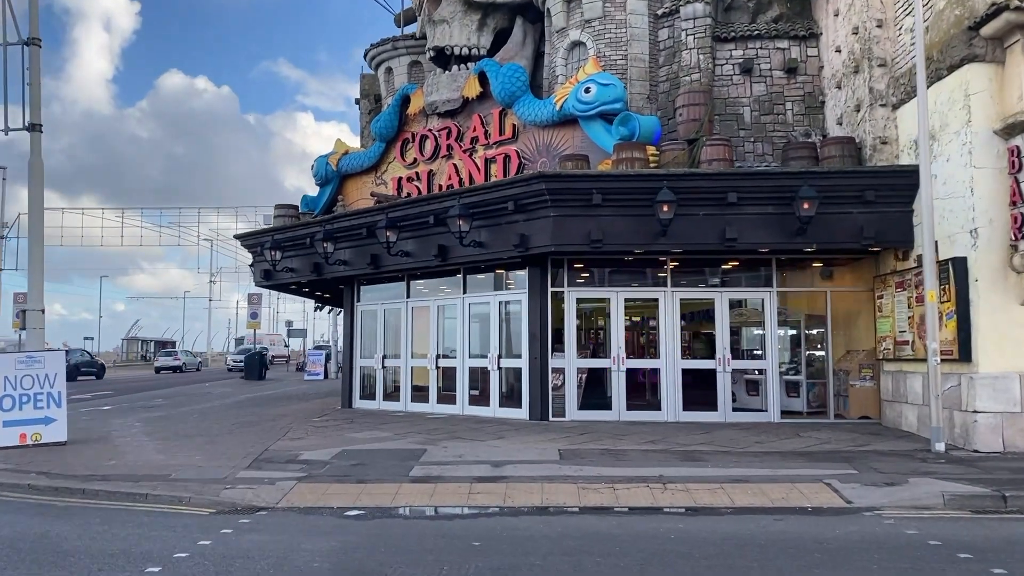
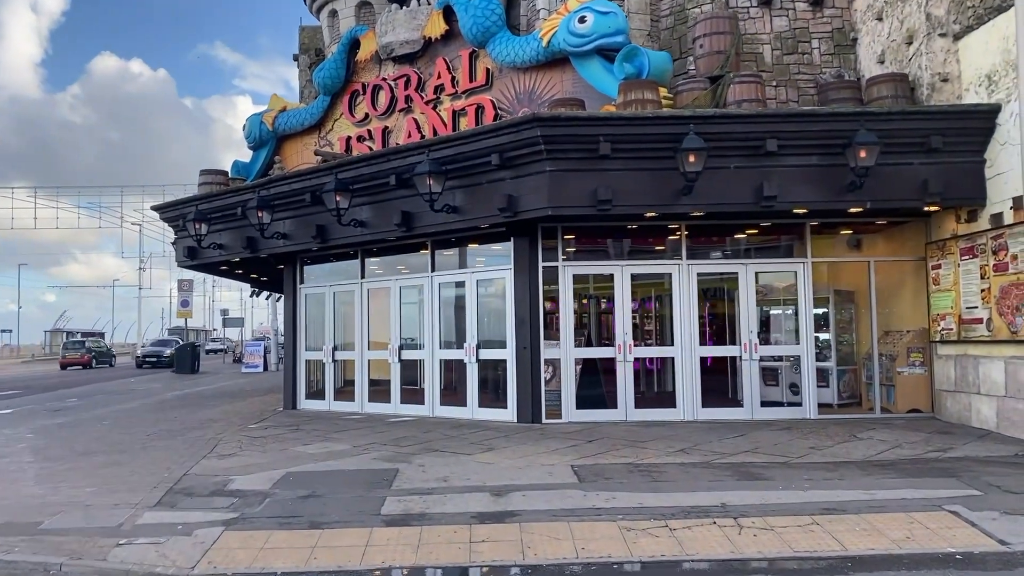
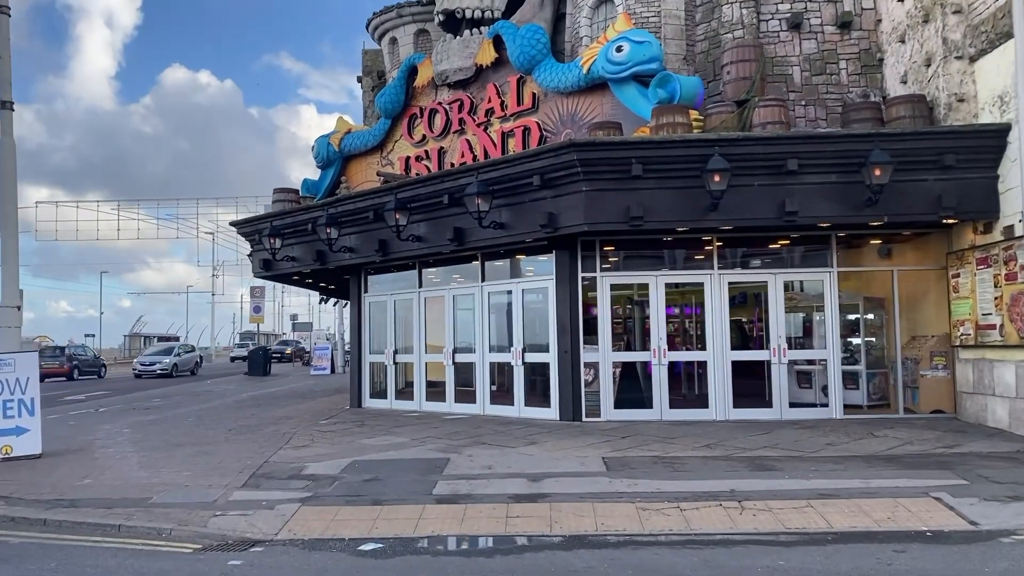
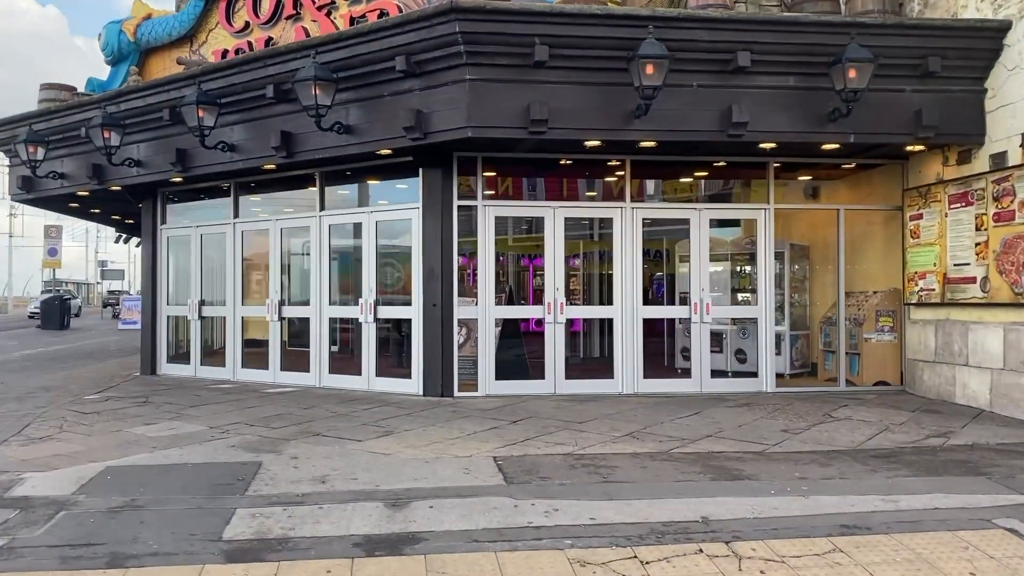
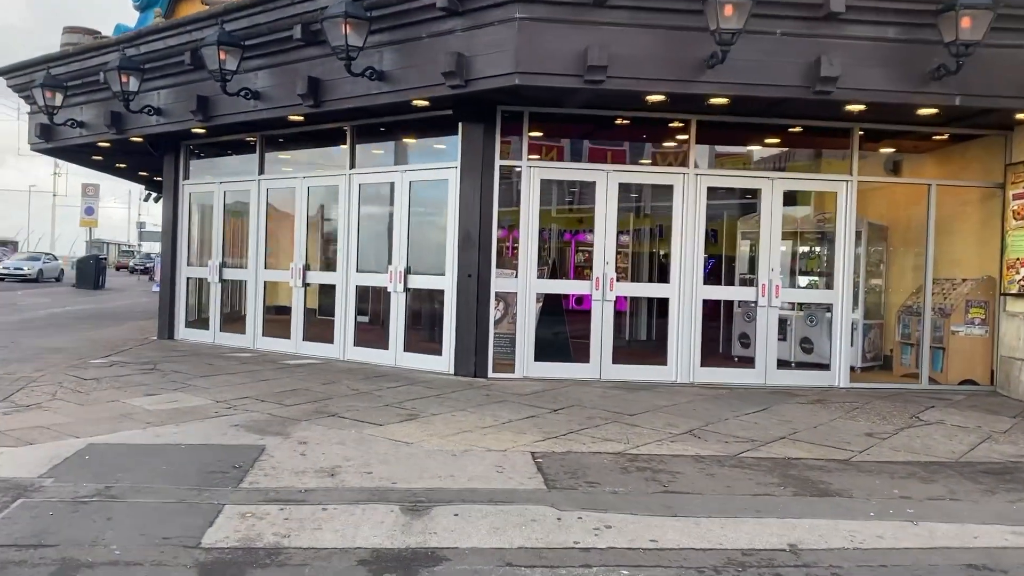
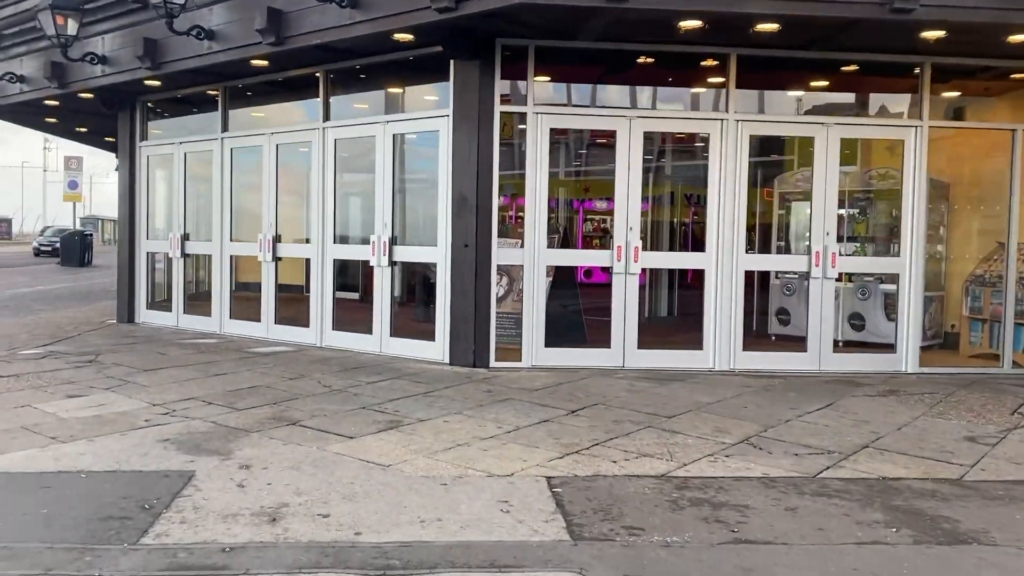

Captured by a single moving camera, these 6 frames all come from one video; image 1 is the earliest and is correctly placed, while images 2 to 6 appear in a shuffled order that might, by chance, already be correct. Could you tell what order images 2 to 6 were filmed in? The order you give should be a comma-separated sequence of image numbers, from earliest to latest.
3, 2, 4, 5, 6
